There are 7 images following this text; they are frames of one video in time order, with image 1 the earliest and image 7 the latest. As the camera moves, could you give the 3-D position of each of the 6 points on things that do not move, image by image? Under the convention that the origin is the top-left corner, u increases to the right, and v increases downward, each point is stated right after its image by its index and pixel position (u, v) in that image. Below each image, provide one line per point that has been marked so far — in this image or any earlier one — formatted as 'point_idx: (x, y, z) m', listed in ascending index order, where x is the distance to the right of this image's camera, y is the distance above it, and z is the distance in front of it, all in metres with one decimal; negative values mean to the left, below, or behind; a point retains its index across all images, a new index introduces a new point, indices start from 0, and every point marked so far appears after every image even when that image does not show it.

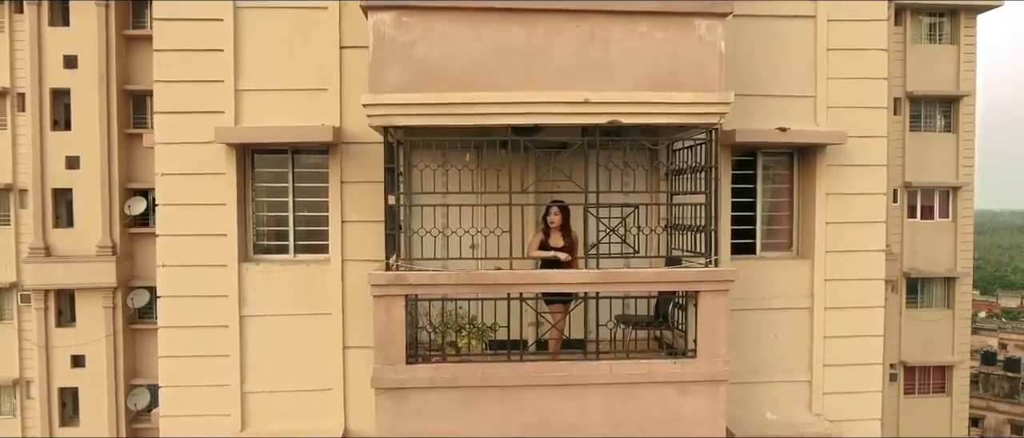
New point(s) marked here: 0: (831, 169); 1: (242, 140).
0: (+2.2, +0.4, +4.0) m
1: (-1.8, +0.5, +3.9) m
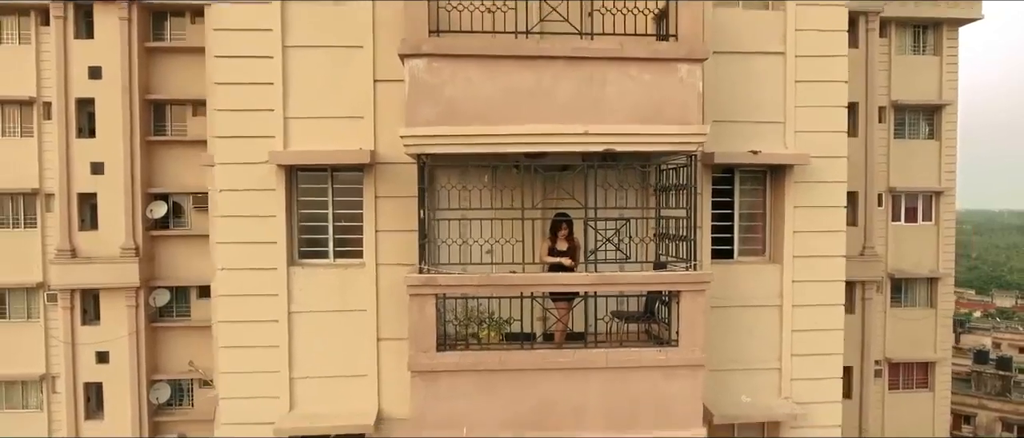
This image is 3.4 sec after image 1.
0: (+2.3, +0.3, +4.7) m
1: (-1.7, +0.4, +4.5) m
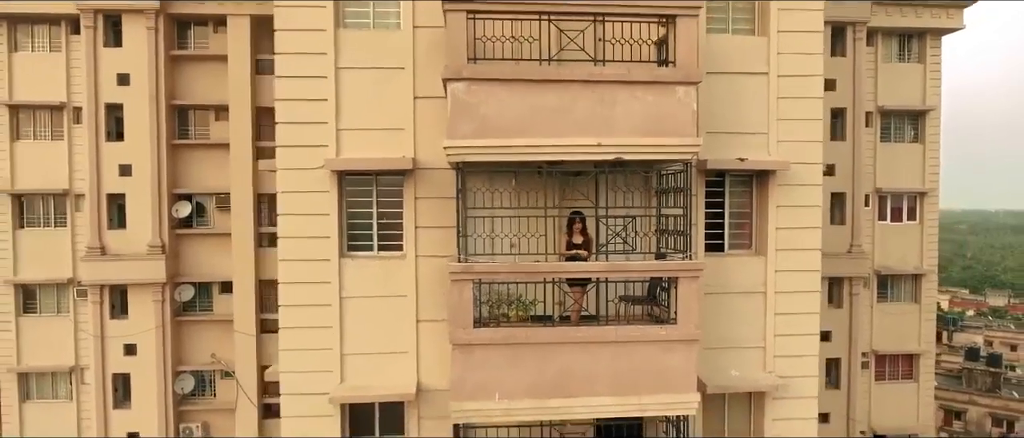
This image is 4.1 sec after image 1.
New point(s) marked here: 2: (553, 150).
0: (+2.5, +0.3, +5.4) m
1: (-1.5, +0.5, +5.2) m
2: (+0.3, +0.5, +4.6) m
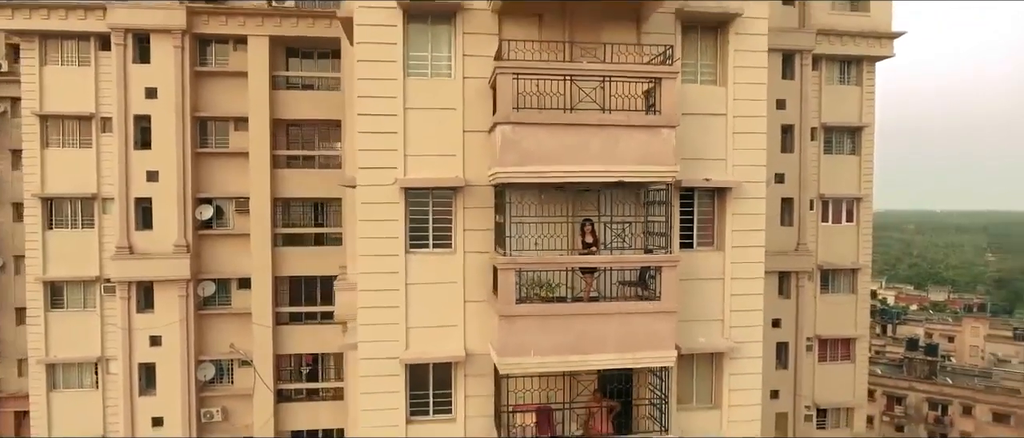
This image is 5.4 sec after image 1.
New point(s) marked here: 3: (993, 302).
0: (+2.8, +0.2, +7.2) m
1: (-1.2, +0.4, +6.8) m
2: (+0.7, +0.5, +6.3) m
3: (+9.3, -1.6, +11.1) m
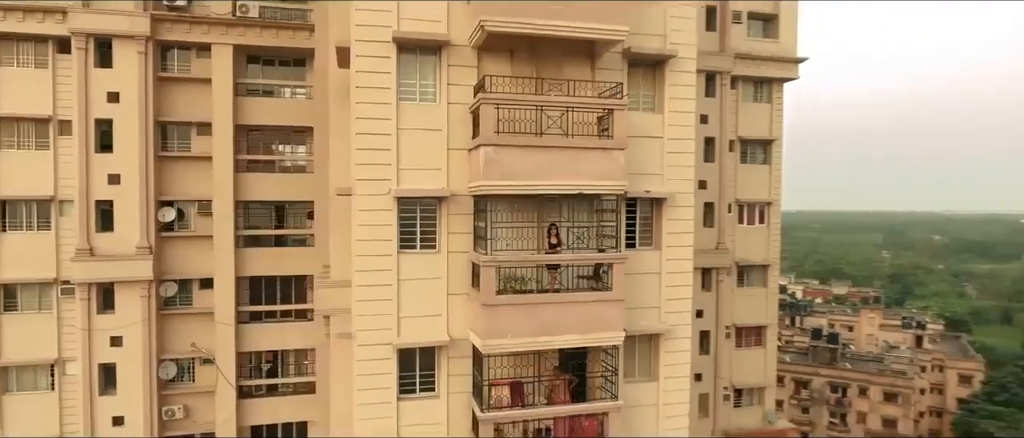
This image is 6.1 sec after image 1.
0: (+2.4, +0.2, +8.9) m
1: (-1.5, +0.3, +8.0) m
2: (+0.4, +0.4, +7.7) m
3: (+8.5, -1.7, +13.4) m
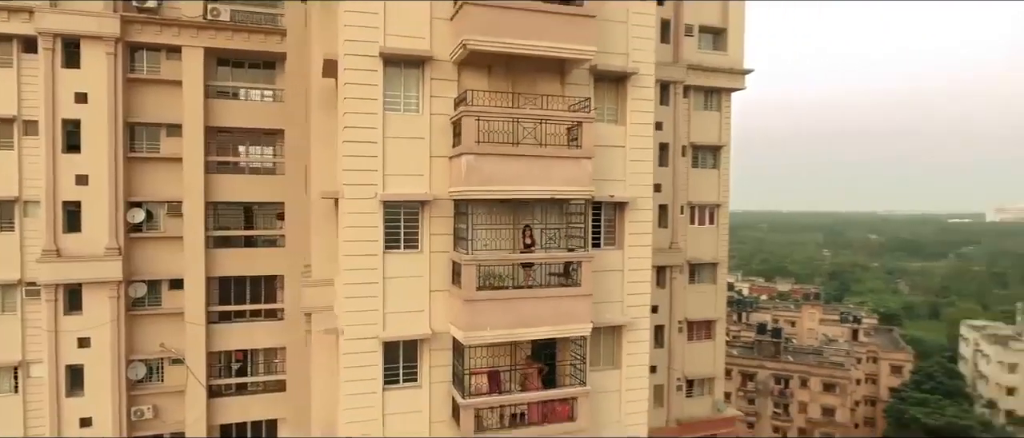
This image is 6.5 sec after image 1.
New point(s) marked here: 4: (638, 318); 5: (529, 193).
0: (+2.0, +0.1, +9.8) m
1: (-1.8, +0.3, +8.6) m
2: (+0.1, +0.4, +8.5) m
3: (+7.7, -1.8, +14.8) m
4: (+2.1, -1.7, +9.9) m
5: (+0.3, +0.4, +8.5) m
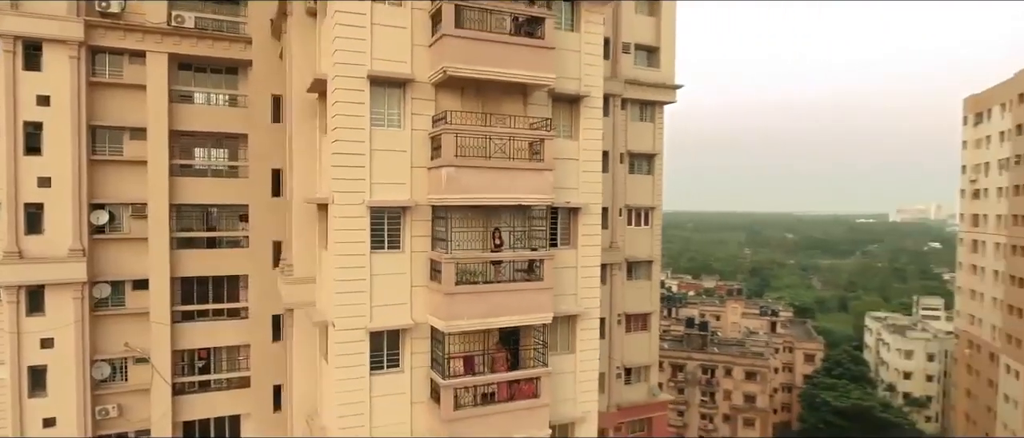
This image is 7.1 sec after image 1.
0: (+1.4, +0.1, +11.3) m
1: (-2.3, +0.2, +9.7) m
2: (-0.3, +0.3, +9.8) m
3: (+6.5, -1.8, +16.9) m
4: (+1.5, -1.7, +11.4) m
5: (-0.2, +0.3, +9.8) m
